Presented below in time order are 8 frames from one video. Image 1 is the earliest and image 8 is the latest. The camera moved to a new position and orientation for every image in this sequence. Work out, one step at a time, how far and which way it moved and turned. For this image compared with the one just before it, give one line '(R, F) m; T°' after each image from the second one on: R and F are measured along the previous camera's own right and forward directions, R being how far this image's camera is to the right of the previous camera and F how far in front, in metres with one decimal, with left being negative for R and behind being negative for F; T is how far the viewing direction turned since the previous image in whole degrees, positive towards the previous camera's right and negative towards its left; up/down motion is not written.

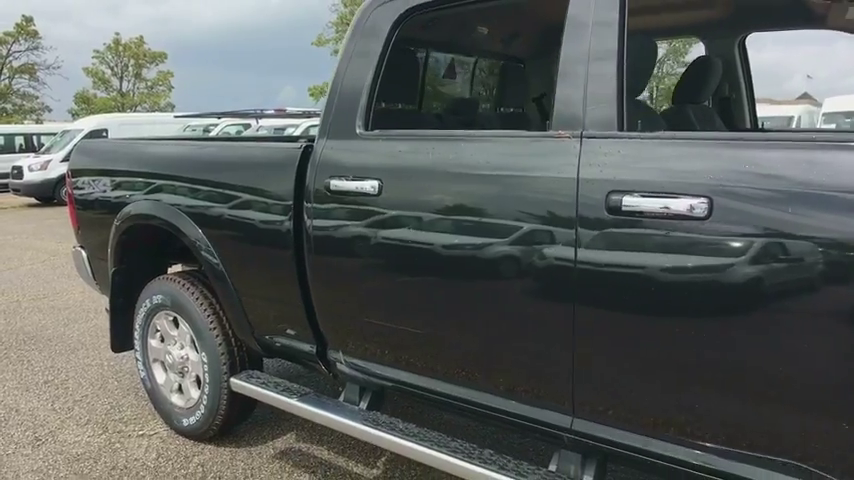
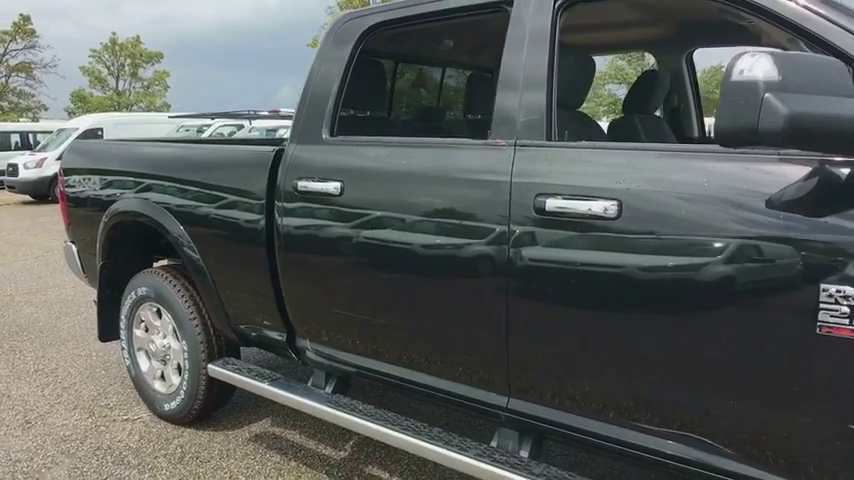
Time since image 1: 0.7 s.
(+0.2, -0.2) m; 0°
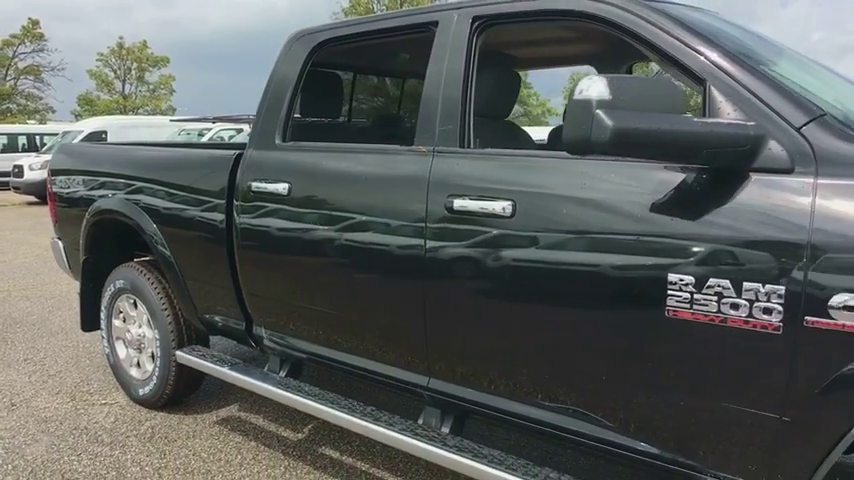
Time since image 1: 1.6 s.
(+0.3, -0.3) m; -1°
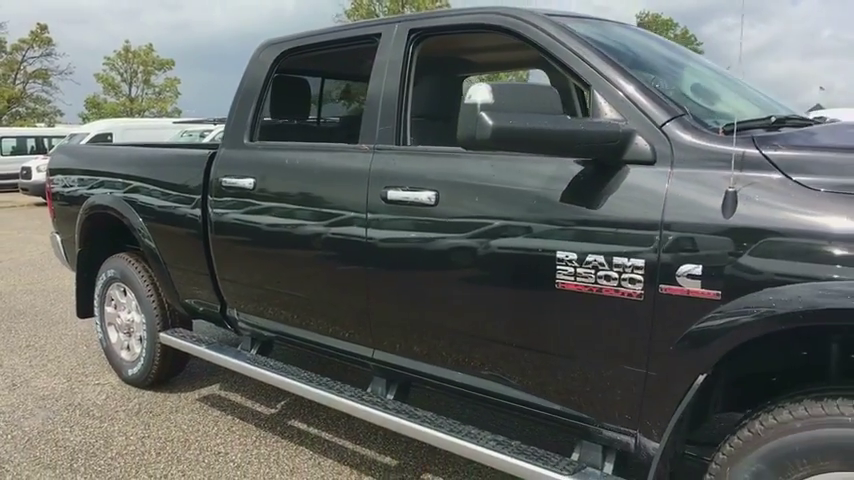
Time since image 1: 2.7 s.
(+0.3, -0.3) m; -1°
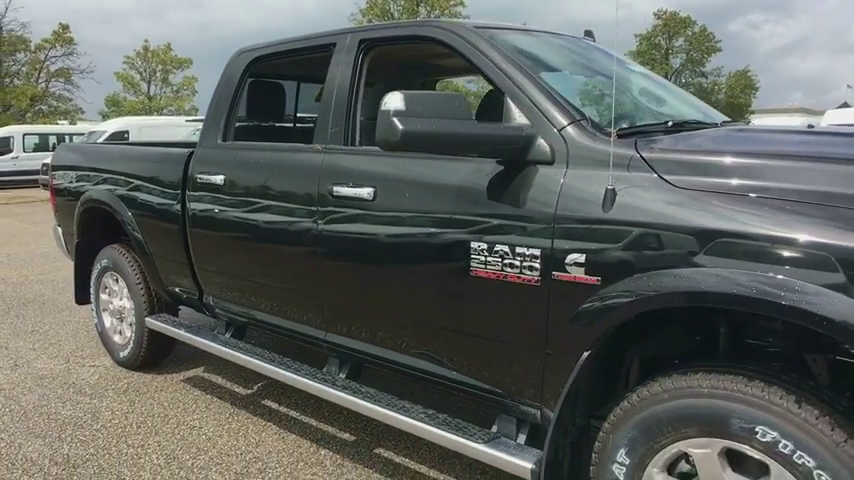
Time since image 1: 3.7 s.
(+0.3, -0.2) m; -2°
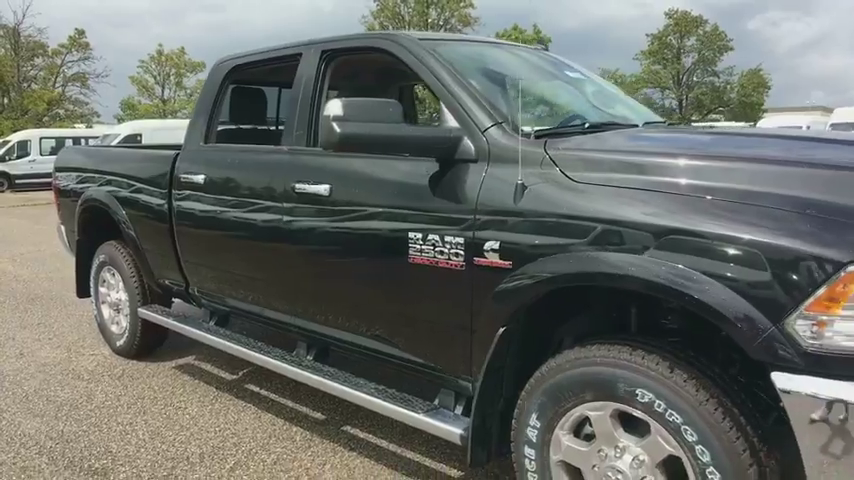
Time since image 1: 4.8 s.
(+0.3, -0.3) m; -1°
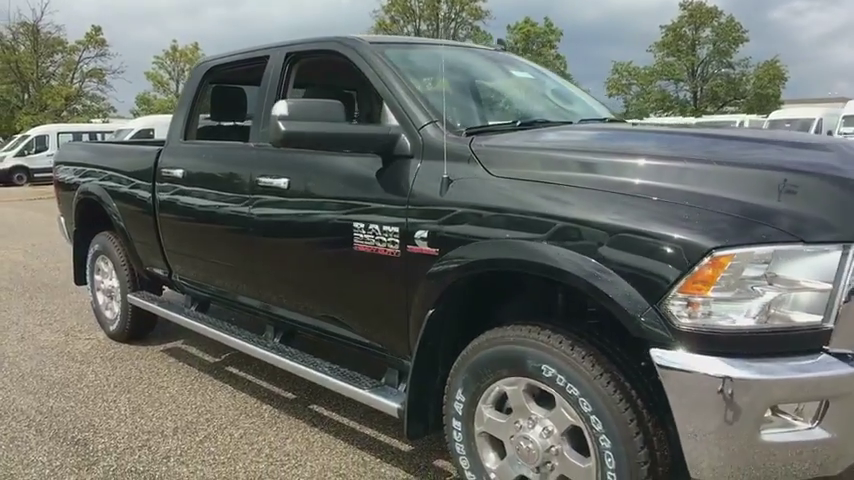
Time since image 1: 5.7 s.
(+0.3, -0.2) m; -2°
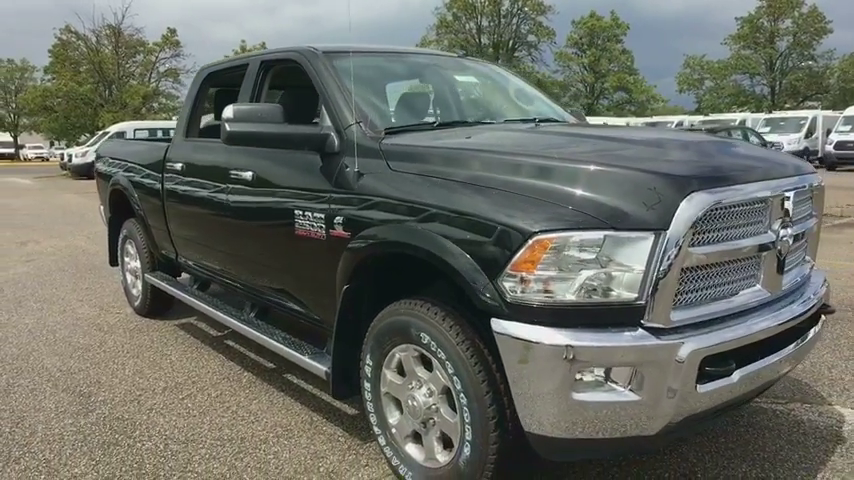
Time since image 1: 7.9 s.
(+0.7, -0.3) m; -6°
